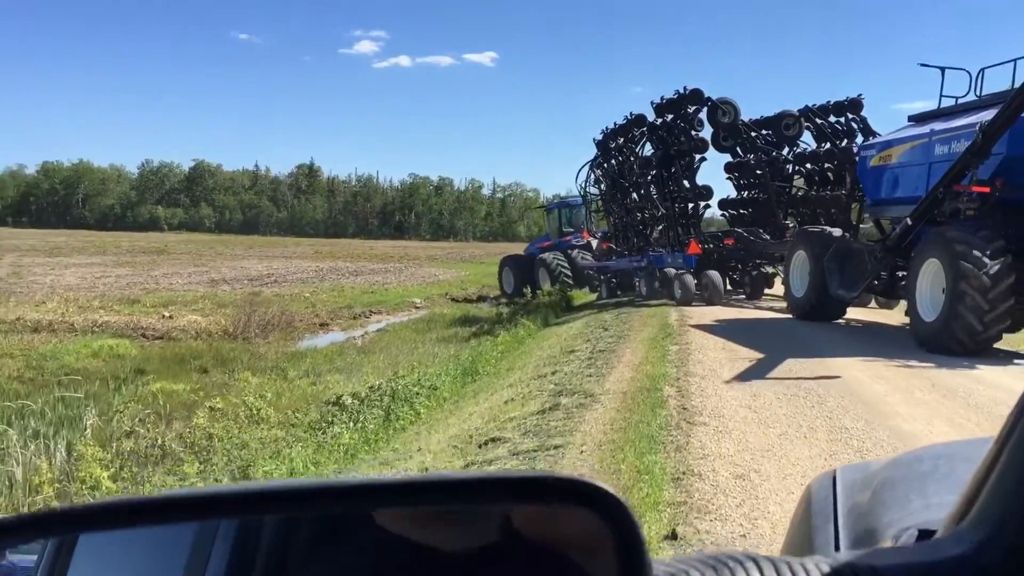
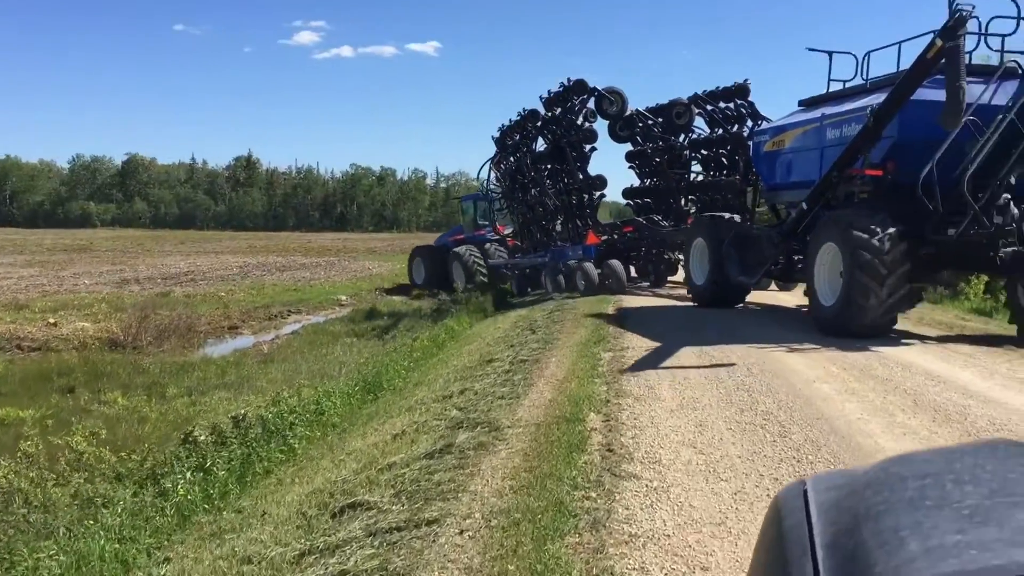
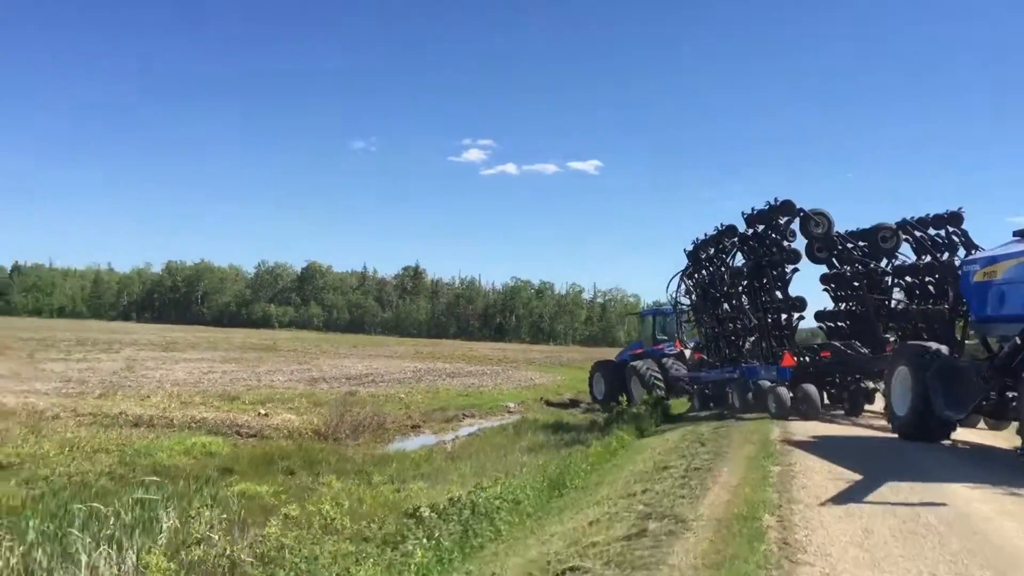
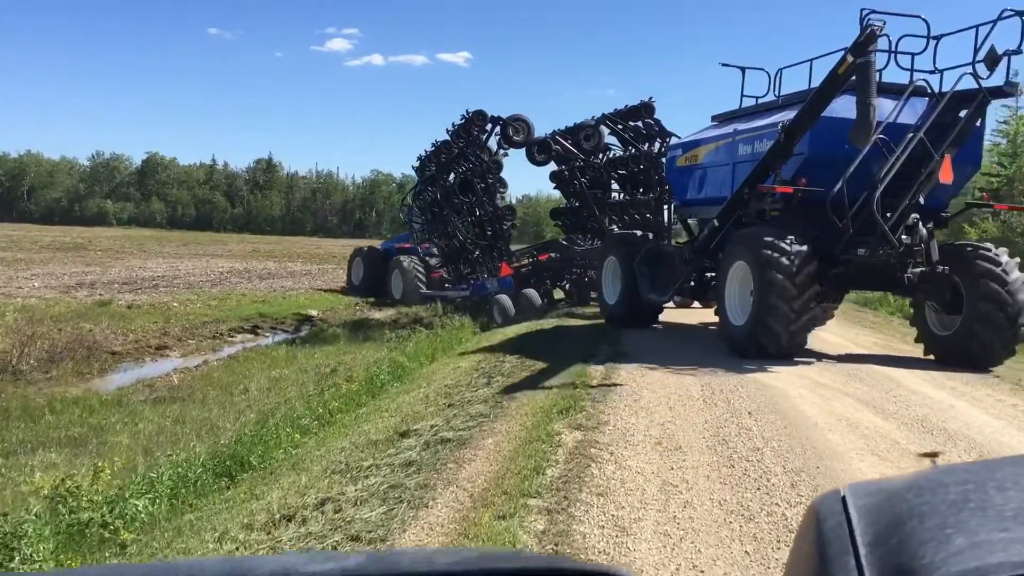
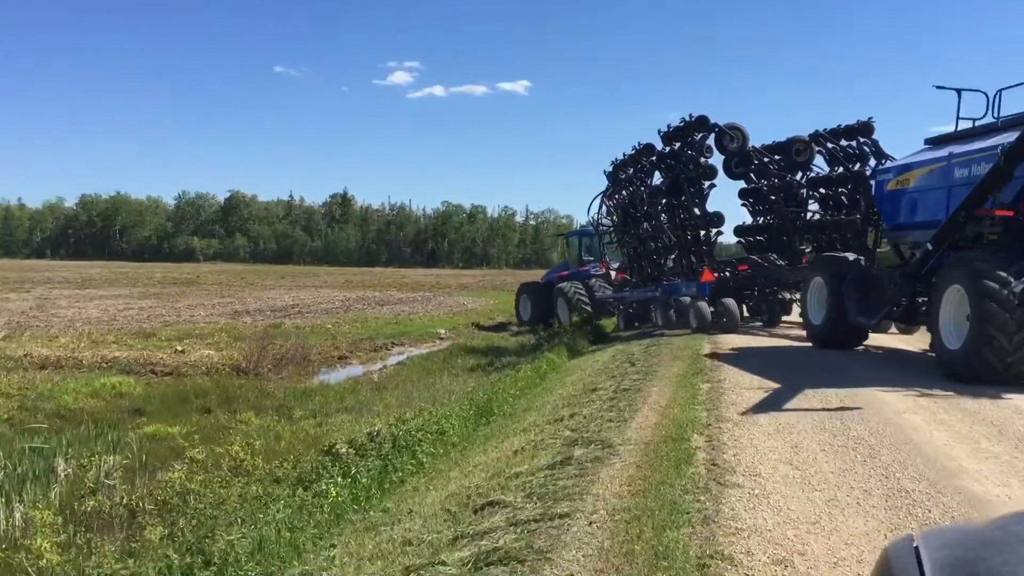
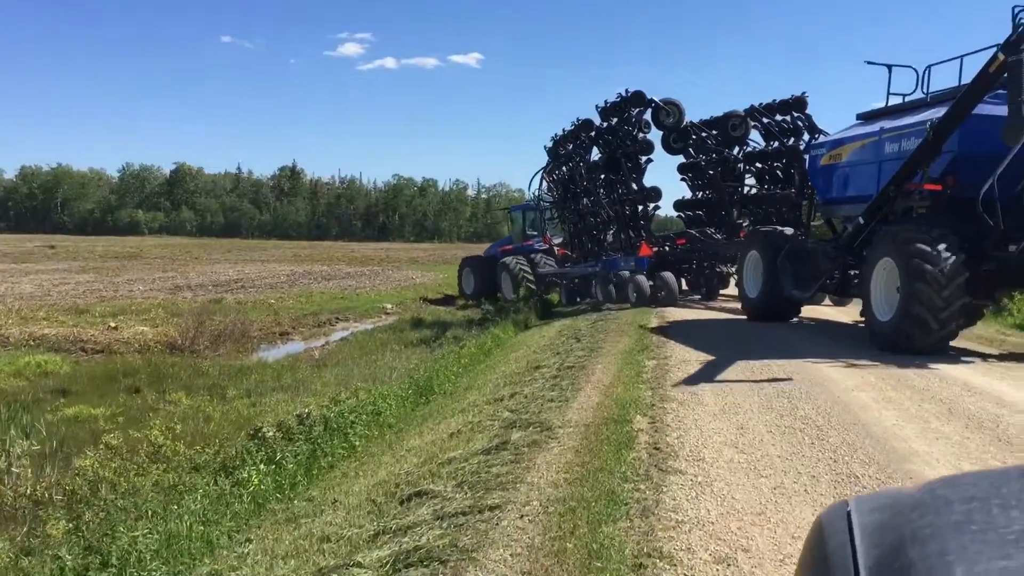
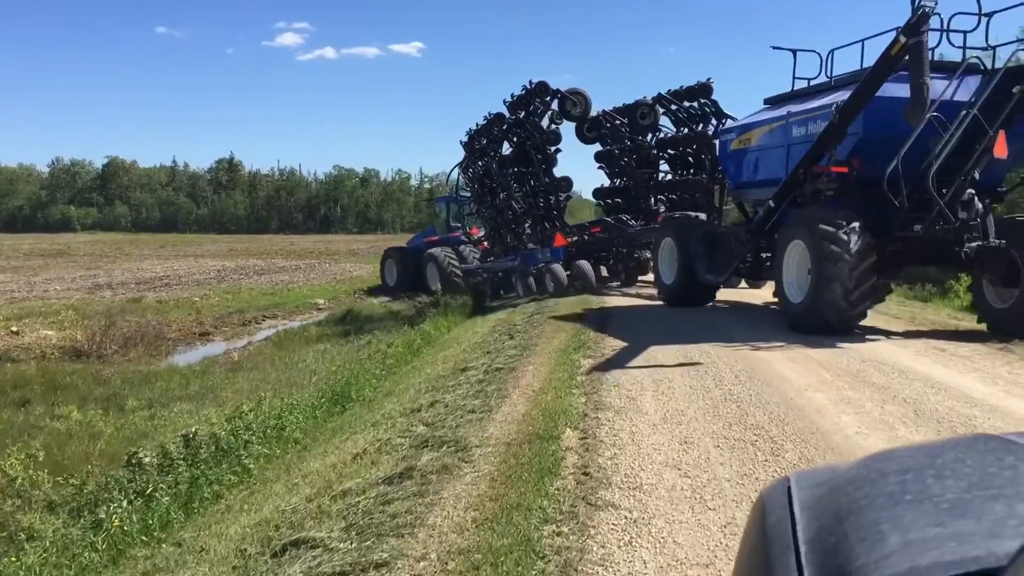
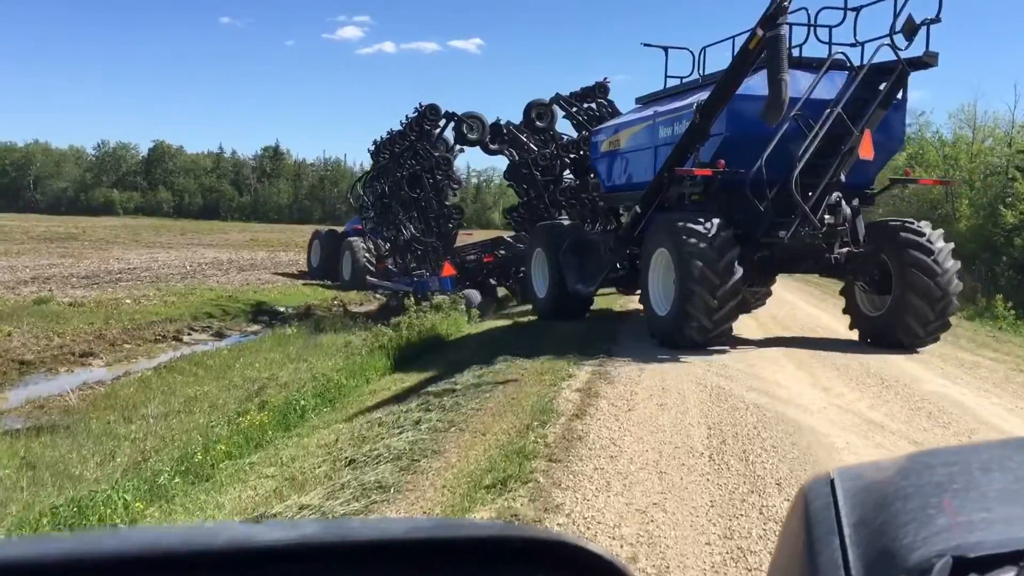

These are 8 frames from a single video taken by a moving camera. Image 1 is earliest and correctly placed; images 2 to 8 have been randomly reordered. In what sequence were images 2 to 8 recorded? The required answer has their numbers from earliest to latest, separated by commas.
3, 5, 6, 2, 7, 4, 8
